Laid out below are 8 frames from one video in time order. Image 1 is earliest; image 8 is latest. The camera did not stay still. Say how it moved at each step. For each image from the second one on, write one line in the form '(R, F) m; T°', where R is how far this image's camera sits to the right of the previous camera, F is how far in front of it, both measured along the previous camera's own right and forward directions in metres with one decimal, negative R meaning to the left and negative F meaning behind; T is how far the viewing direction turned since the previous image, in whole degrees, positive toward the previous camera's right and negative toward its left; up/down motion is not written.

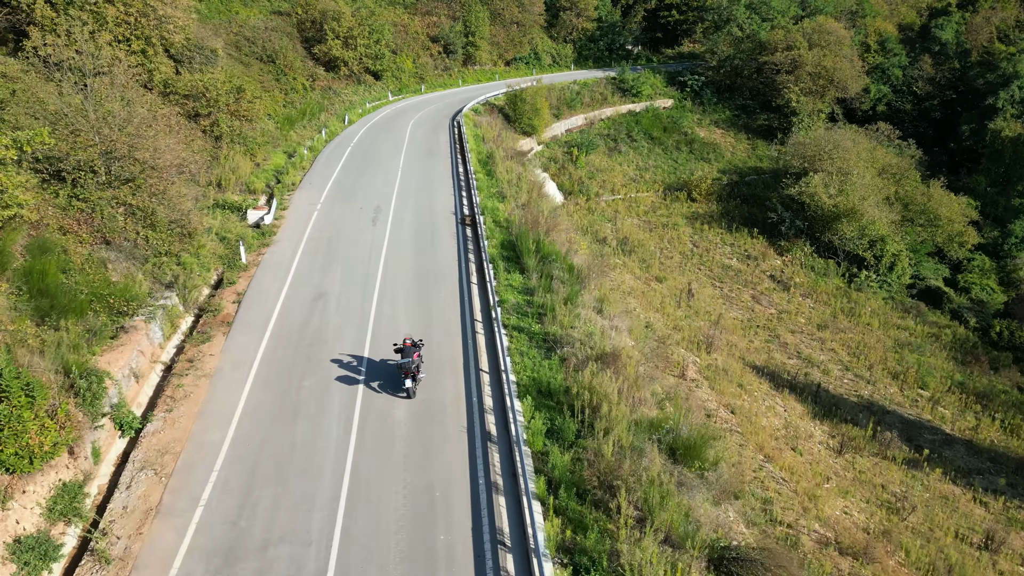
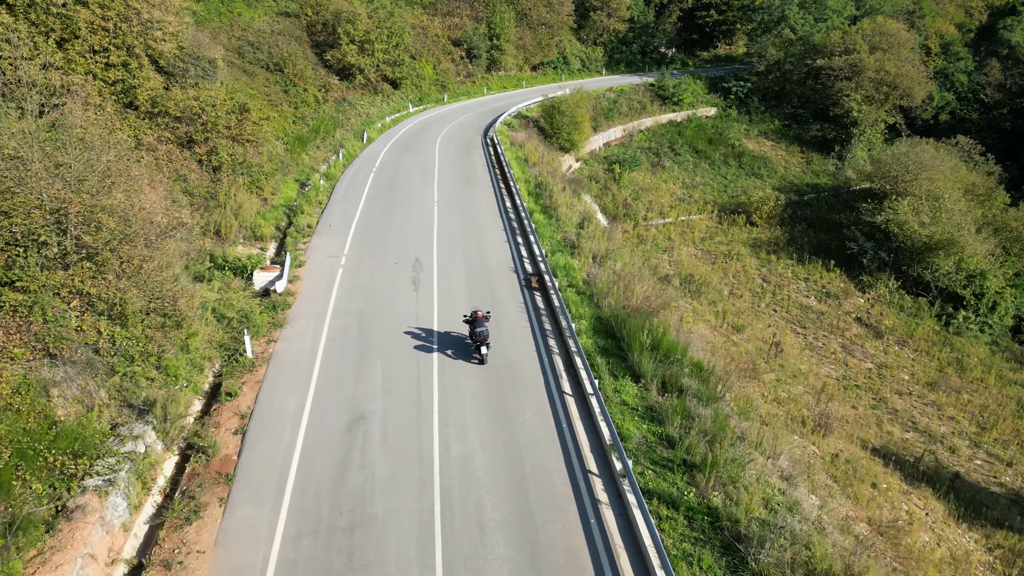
(-1.9, +4.5) m; 0°
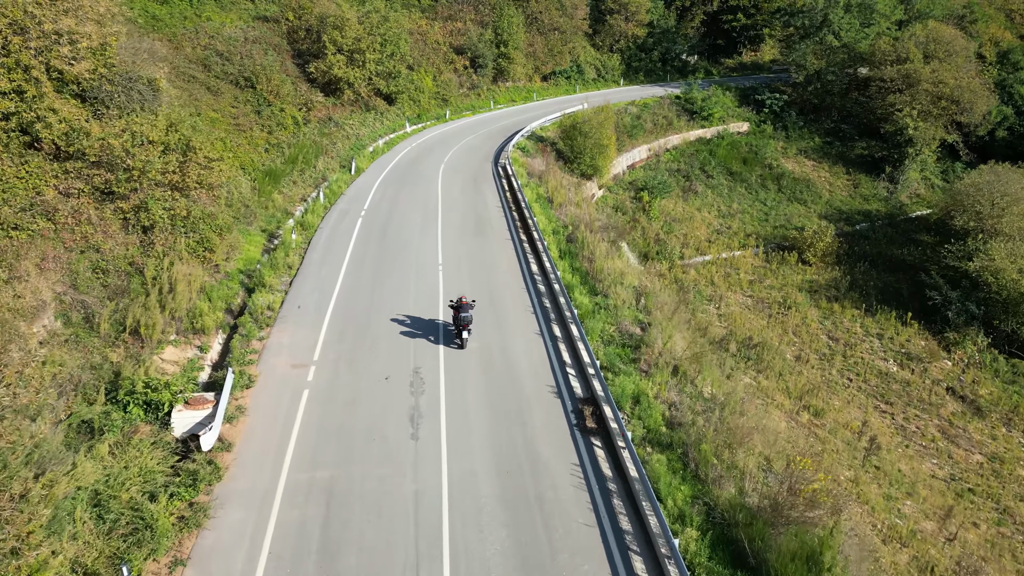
(-0.8, +5.1) m; 0°
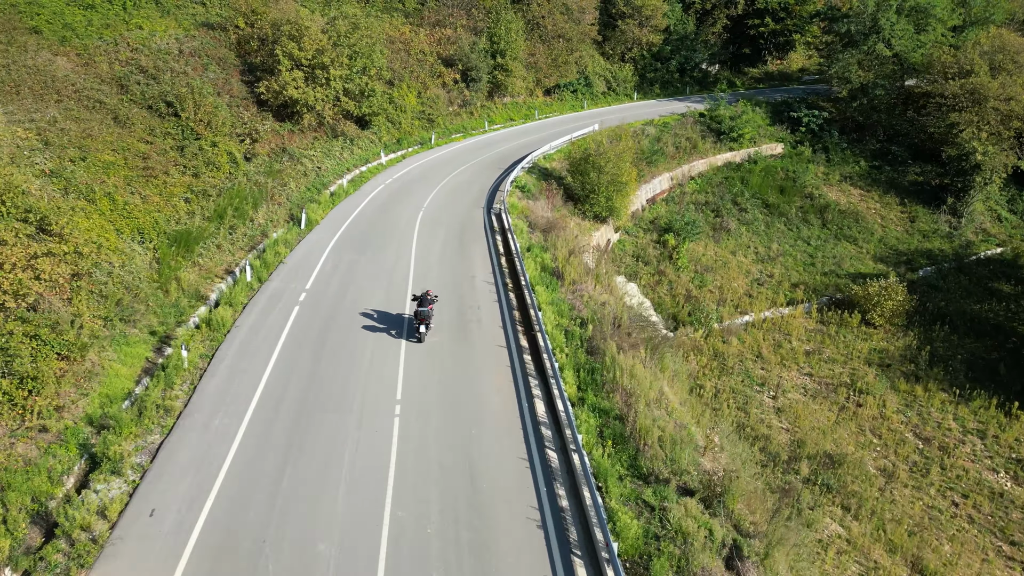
(+0.1, +5.7) m; 0°
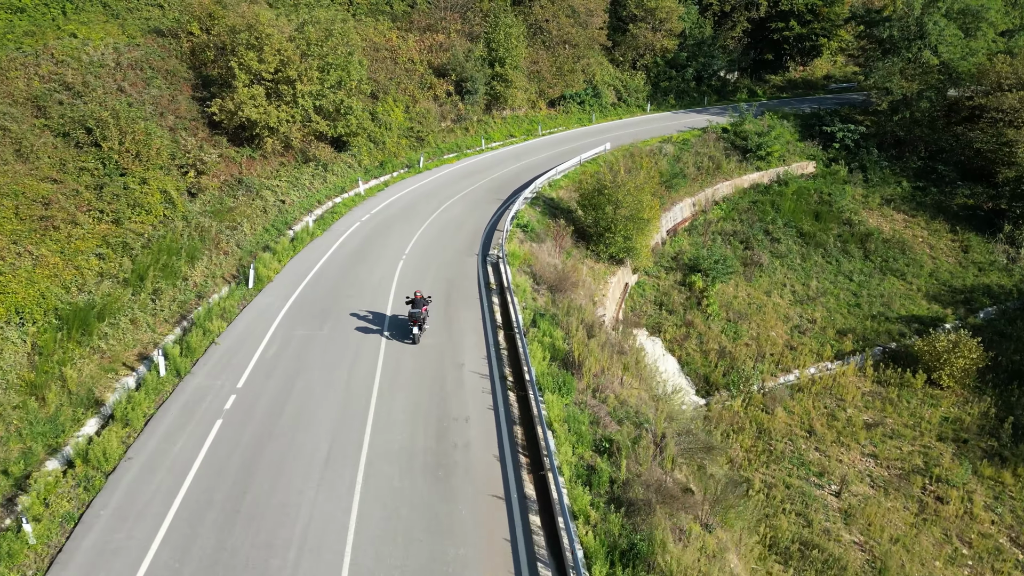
(0.0, +3.9) m; 0°
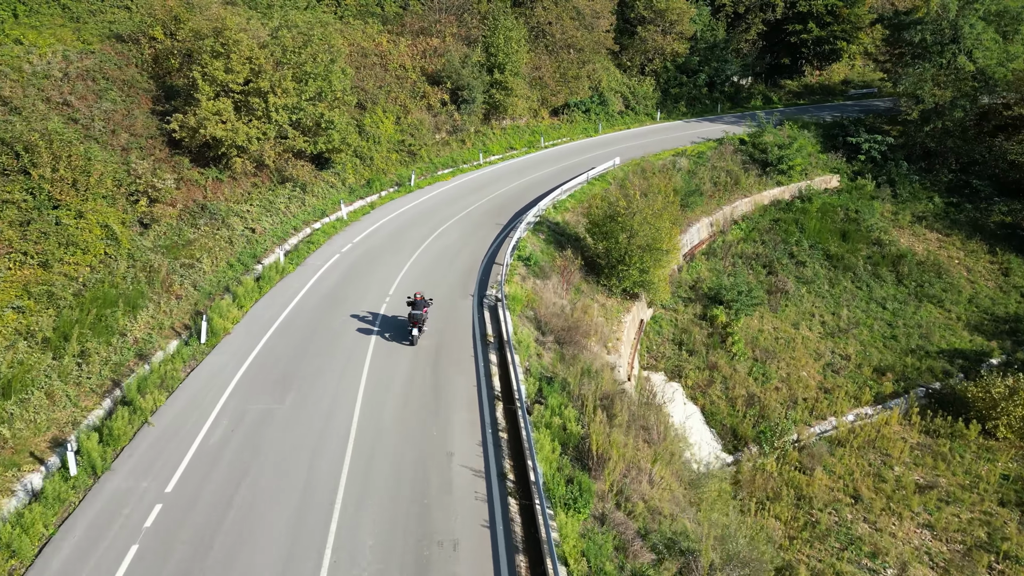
(0.0, +2.4) m; 0°
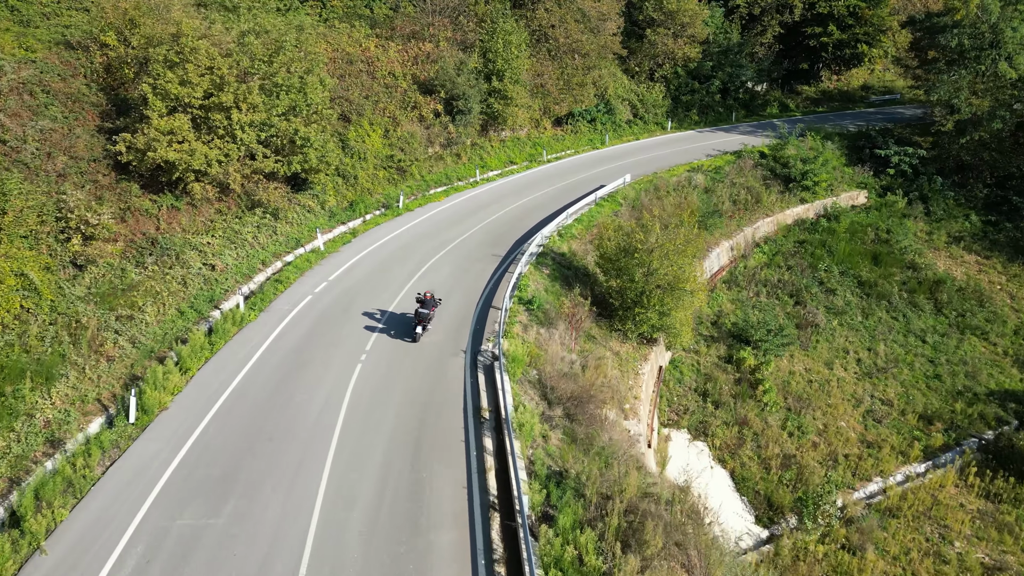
(0.0, +2.4) m; 0°
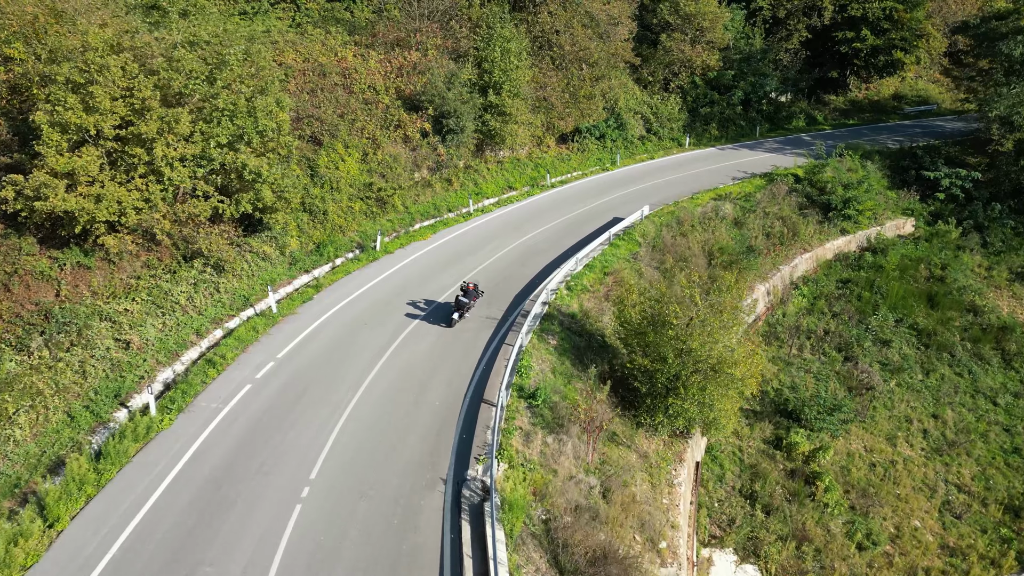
(0.0, +3.4) m; 0°
